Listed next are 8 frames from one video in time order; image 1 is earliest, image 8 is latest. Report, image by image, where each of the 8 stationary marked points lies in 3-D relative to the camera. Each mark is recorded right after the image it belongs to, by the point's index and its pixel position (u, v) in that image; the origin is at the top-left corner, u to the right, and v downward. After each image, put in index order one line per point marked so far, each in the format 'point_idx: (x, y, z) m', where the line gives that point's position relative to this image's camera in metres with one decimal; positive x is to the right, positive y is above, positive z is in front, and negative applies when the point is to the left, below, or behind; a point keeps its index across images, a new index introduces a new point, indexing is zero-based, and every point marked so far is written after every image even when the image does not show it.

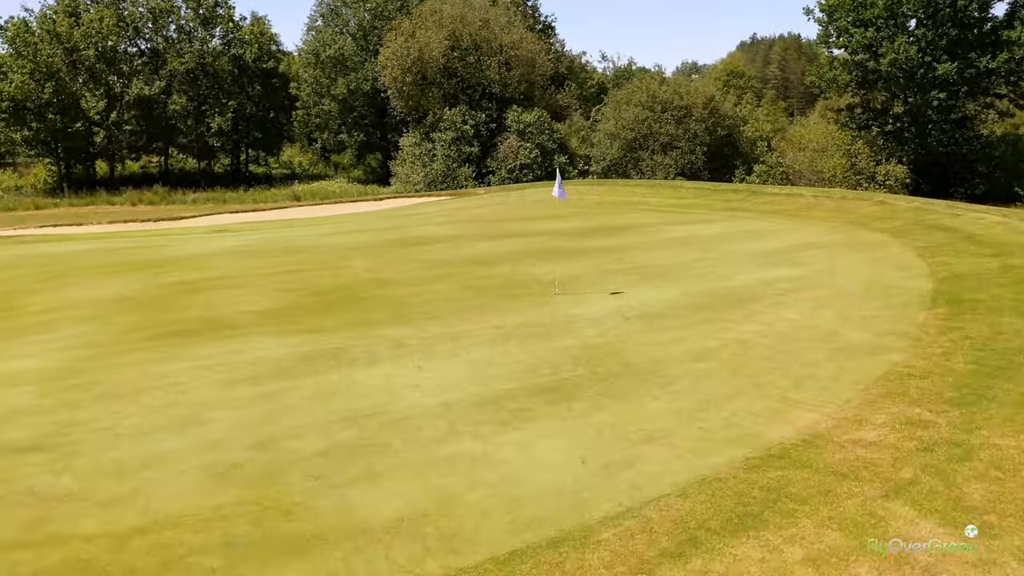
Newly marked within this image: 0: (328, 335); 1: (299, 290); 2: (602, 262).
0: (-2.7, -0.7, +12.1) m
1: (-3.9, 0.0, +14.9) m
2: (+1.9, +0.5, +17.3) m
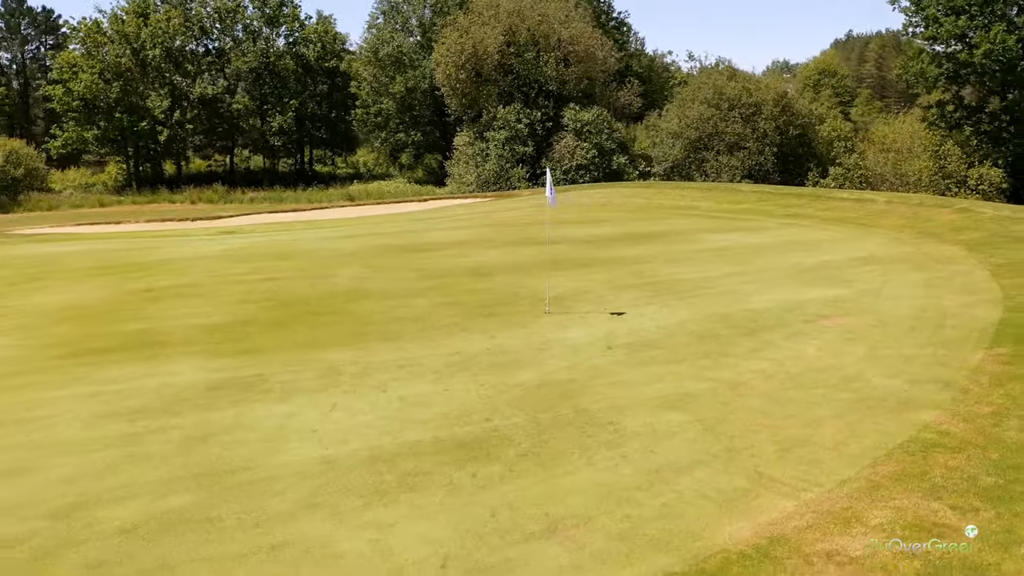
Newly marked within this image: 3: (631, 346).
0: (-3.2, -0.9, +10.5) m
1: (-4.1, -0.2, +13.4) m
2: (+2.0, +0.2, +15.2) m
3: (+1.5, -0.8, +10.4) m
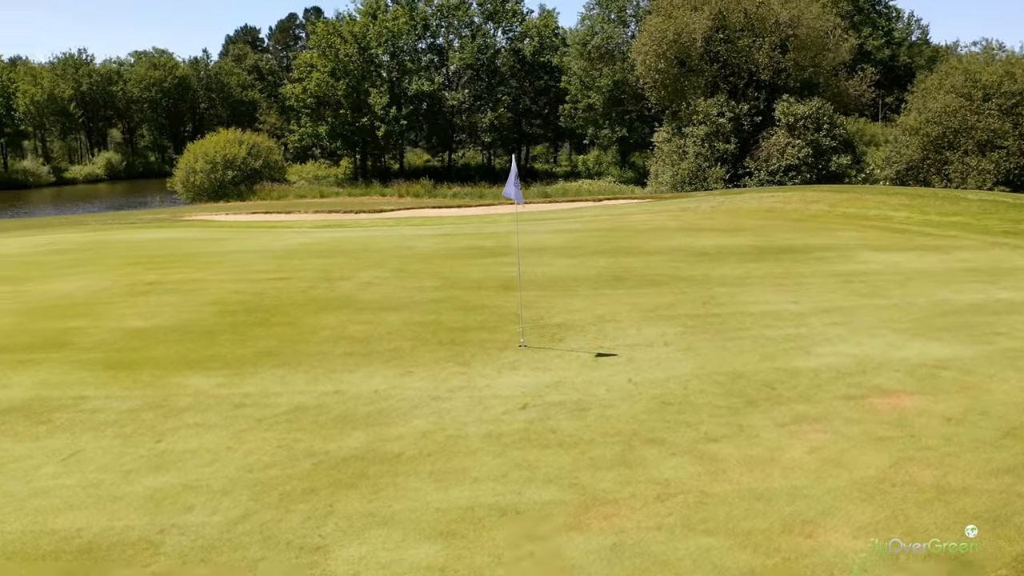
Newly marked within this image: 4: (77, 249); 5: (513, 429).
0: (-4.1, -0.9, +8.7) m
1: (-4.0, -0.2, +11.8) m
2: (+2.3, -0.2, +11.6) m
3: (+0.3, -1.1, +7.1) m
4: (-9.1, +0.8, +17.3) m
5: (0.0, -1.2, +6.7) m
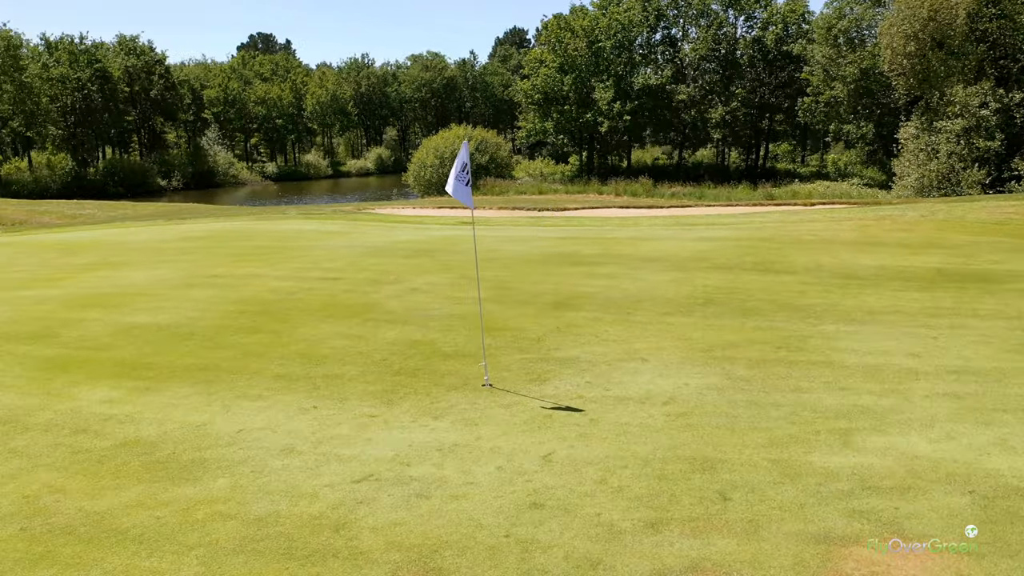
0: (-4.5, -0.8, +8.0) m
1: (-3.4, -0.2, +10.9) m
2: (+2.6, -0.6, +8.8) m
3: (-0.8, -1.3, +5.1) m
4: (-6.5, +1.0, +17.7) m
5: (-1.3, -1.3, +4.8) m
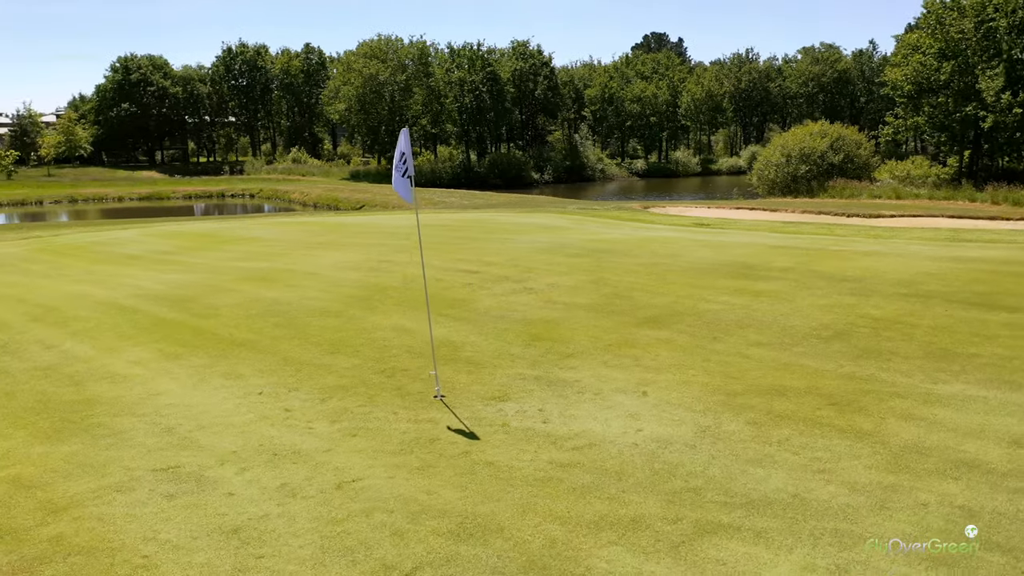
0: (-4.2, -0.5, +9.2) m
1: (-1.9, 0.0, +11.3) m
2: (+2.5, -0.8, +6.8) m
3: (-2.2, -1.2, +5.0) m
4: (-1.5, +1.4, +18.8) m
5: (-2.7, -1.2, +4.9) m
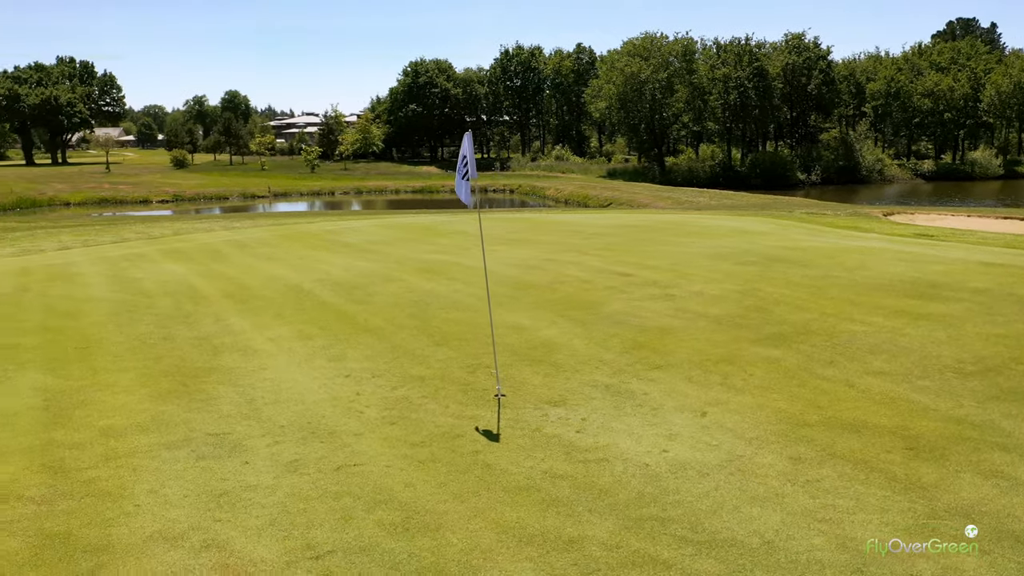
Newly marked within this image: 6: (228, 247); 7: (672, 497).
0: (-2.8, -0.3, +10.4) m
1: (+0.1, 0.0, +11.6) m
2: (+2.8, -1.0, +5.9) m
3: (-2.2, -1.1, +5.7) m
4: (+2.9, +1.3, +18.6) m
5: (-2.7, -1.1, +5.8) m
6: (-6.4, +0.9, +18.5) m
7: (+1.0, -1.2, +4.8) m
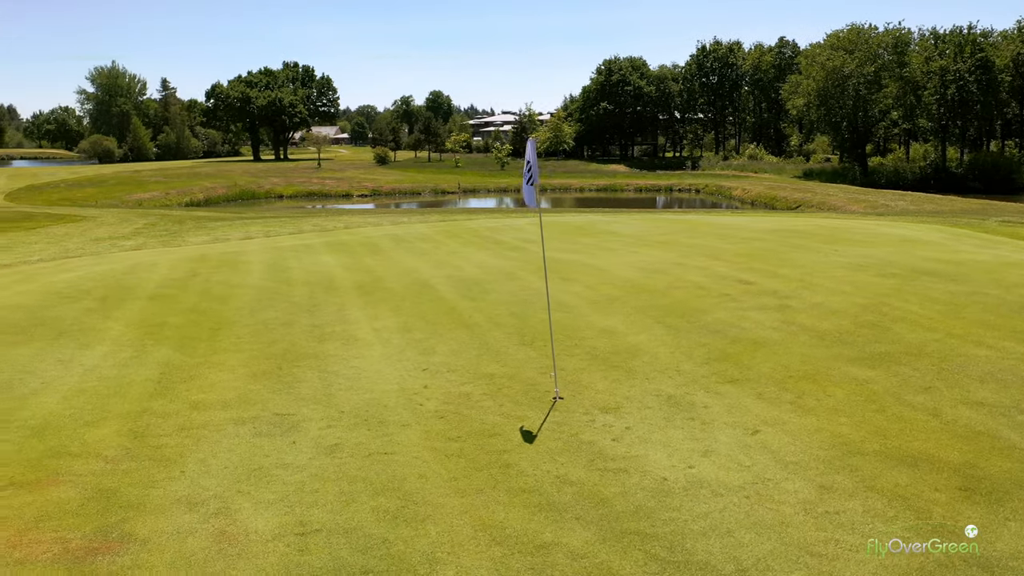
0: (-1.4, -0.2, +11.0) m
1: (+1.7, 0.0, +11.5) m
2: (+3.0, -1.2, +5.4) m
3: (-1.9, -1.1, +6.3) m
4: (+6.0, +1.2, +17.6) m
5: (-2.4, -1.0, +6.5) m
6: (-3.0, +1.1, +19.7) m
7: (+0.9, -1.3, +4.7) m
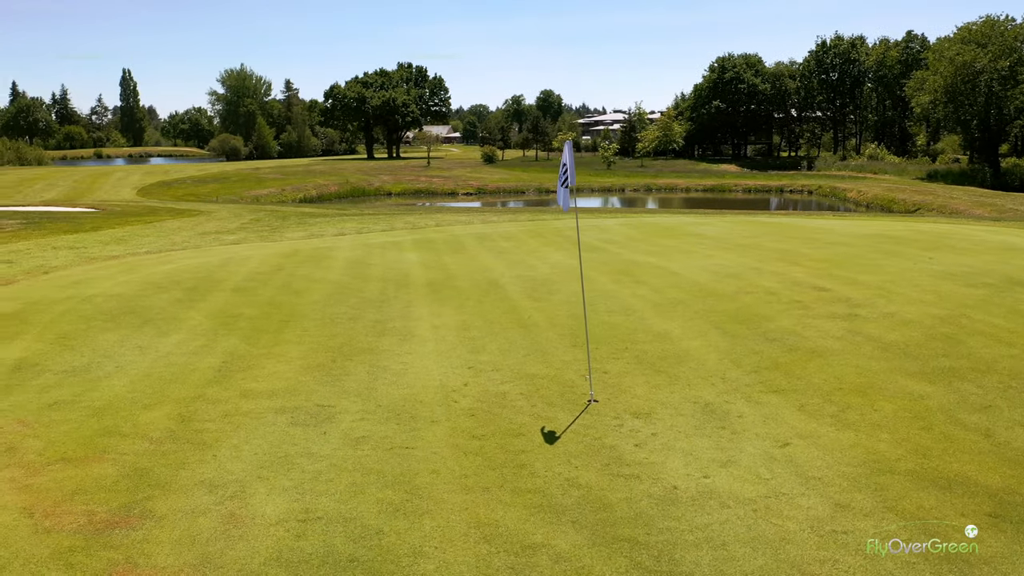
0: (-0.6, -0.2, +11.1) m
1: (+2.6, -0.1, +11.2) m
2: (+3.0, -1.3, +5.0) m
3: (-1.7, -1.0, +6.6) m
4: (+7.7, +1.0, +16.8) m
5: (-2.2, -1.0, +6.9) m
6: (-1.0, +1.2, +20.0) m
7: (+0.9, -1.3, +4.7) m
